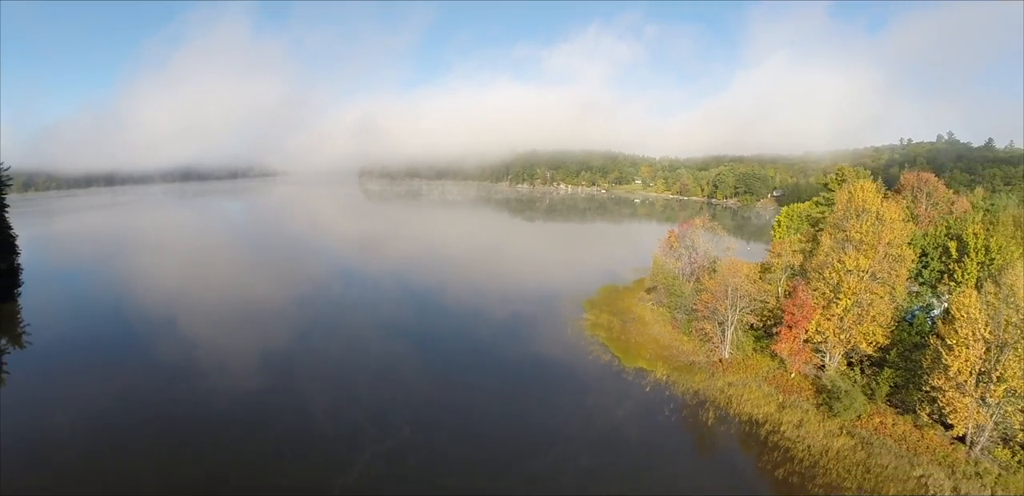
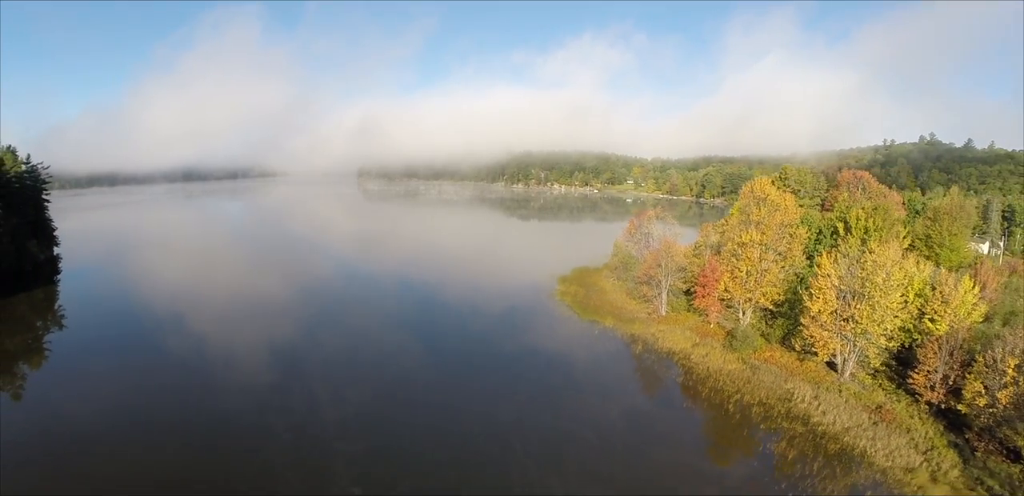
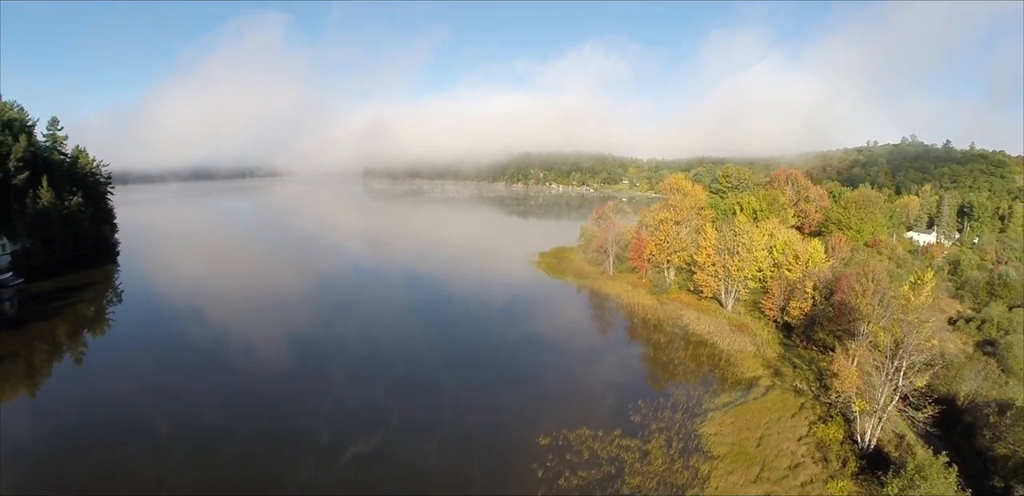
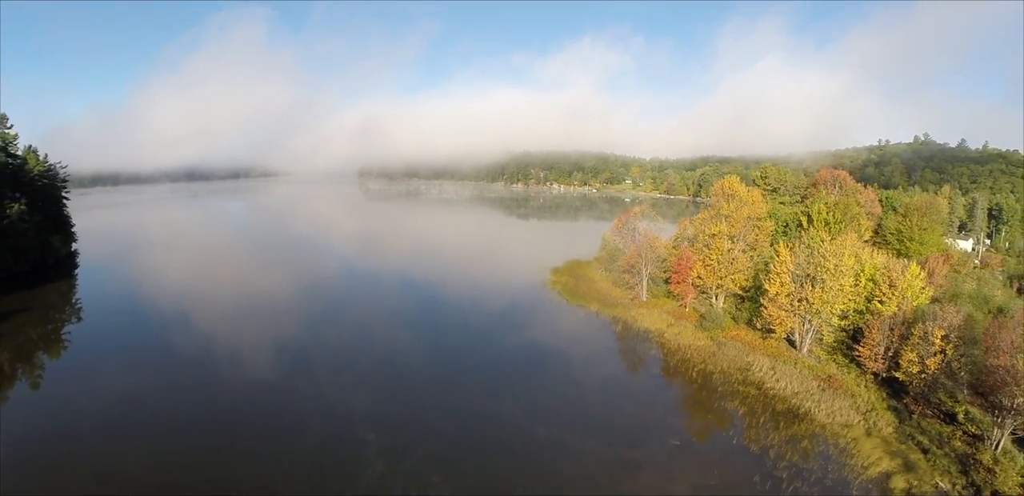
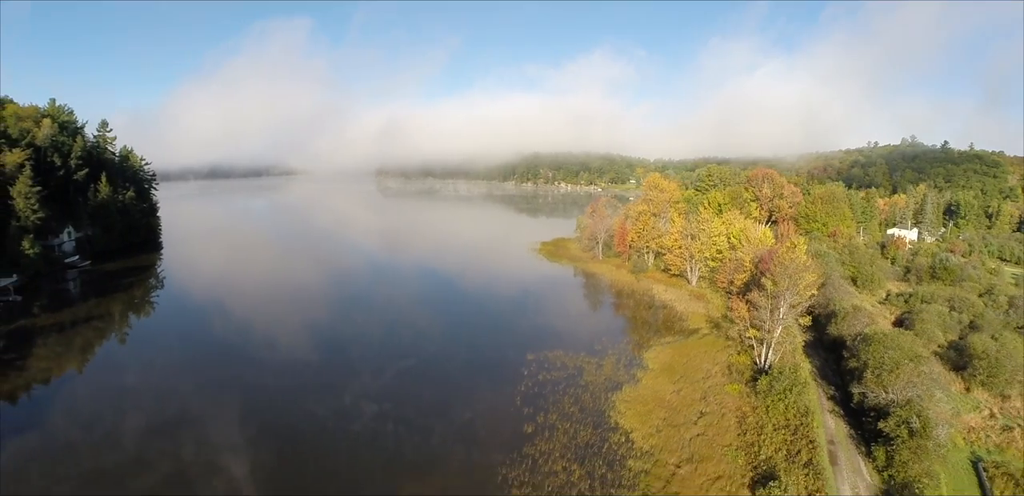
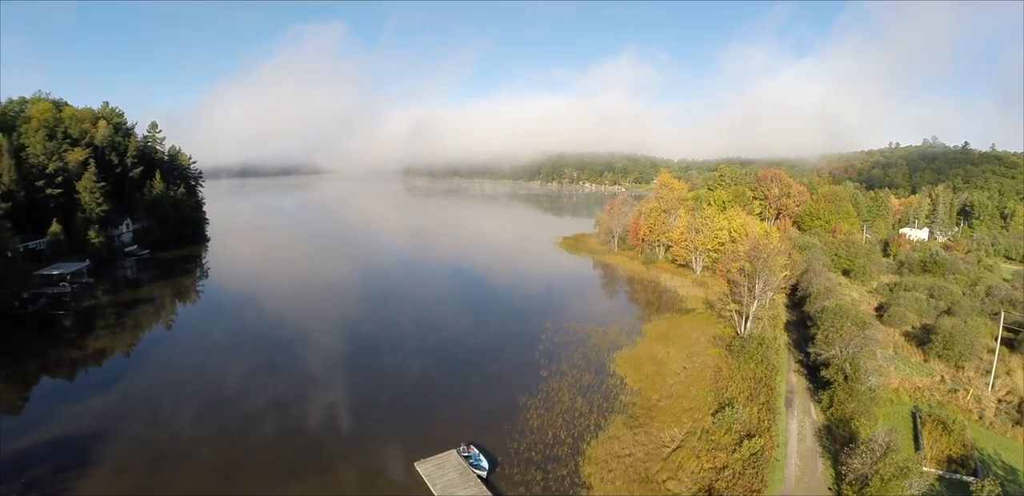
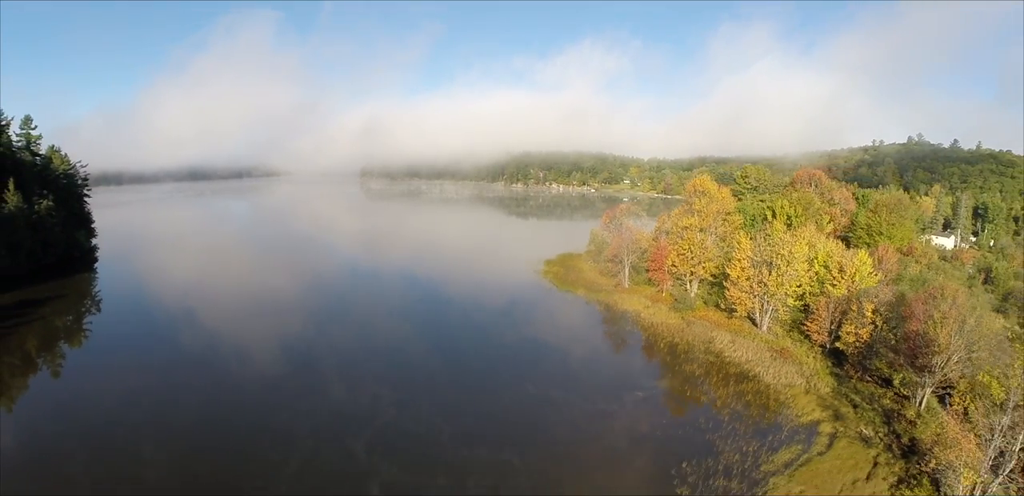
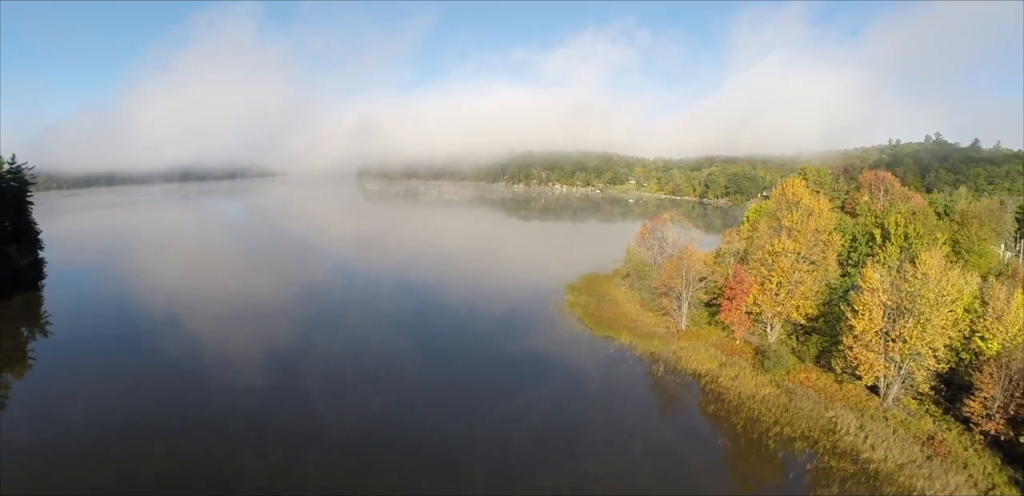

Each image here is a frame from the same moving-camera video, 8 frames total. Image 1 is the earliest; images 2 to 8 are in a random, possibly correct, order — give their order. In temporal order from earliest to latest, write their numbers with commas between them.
8, 2, 4, 7, 3, 5, 6
